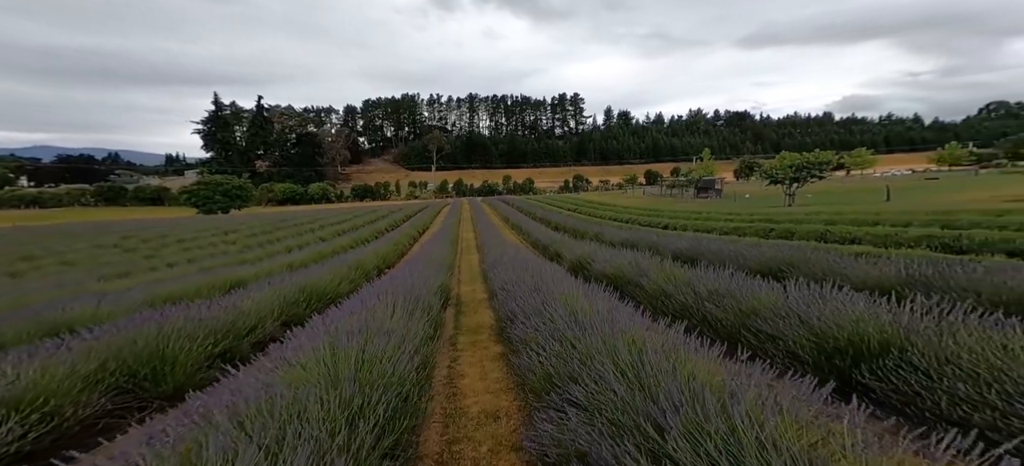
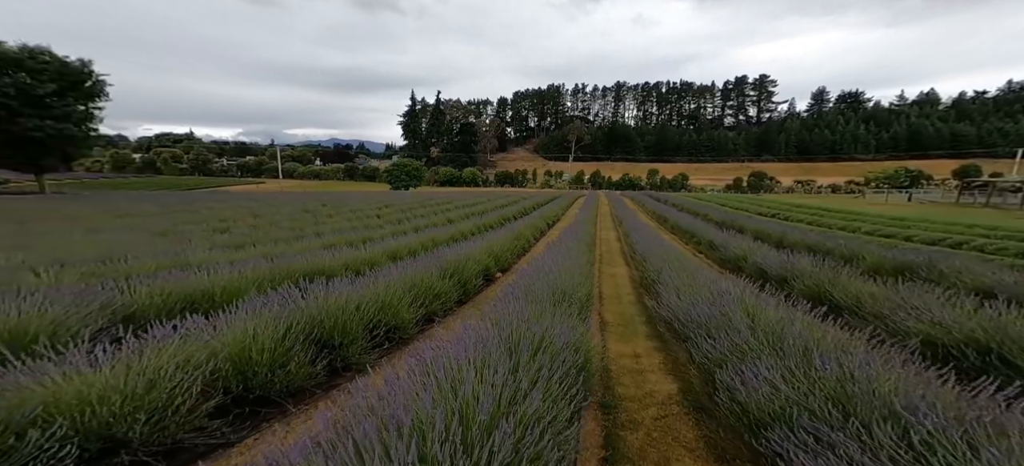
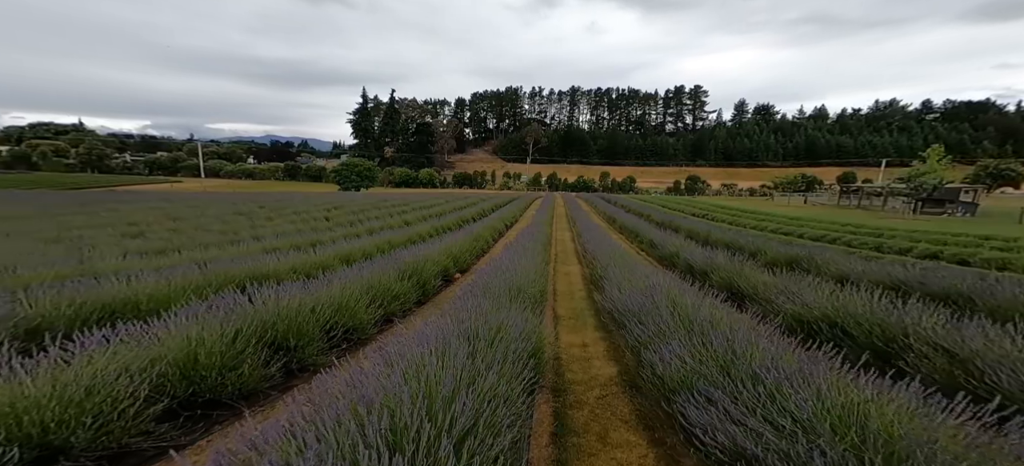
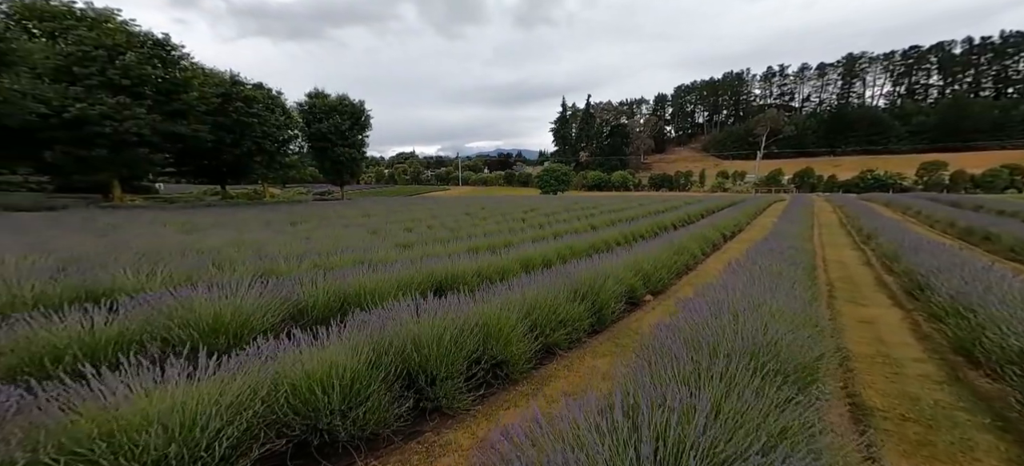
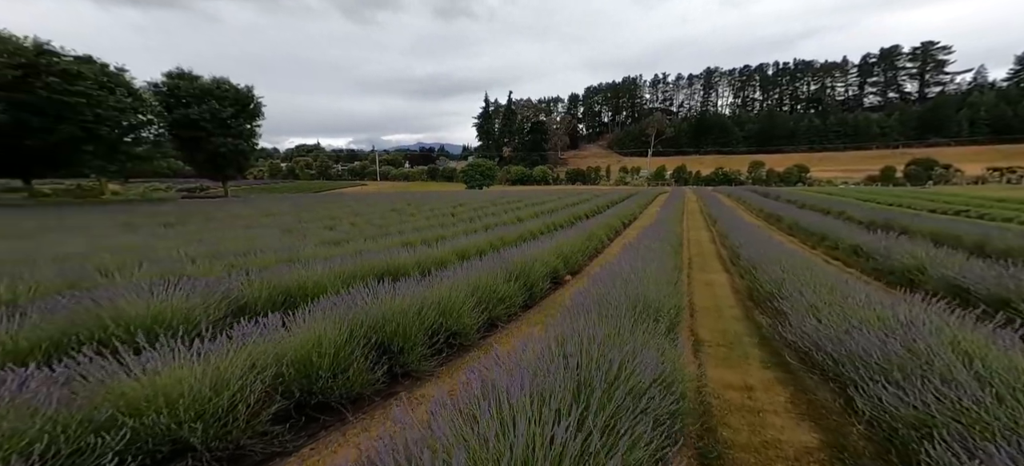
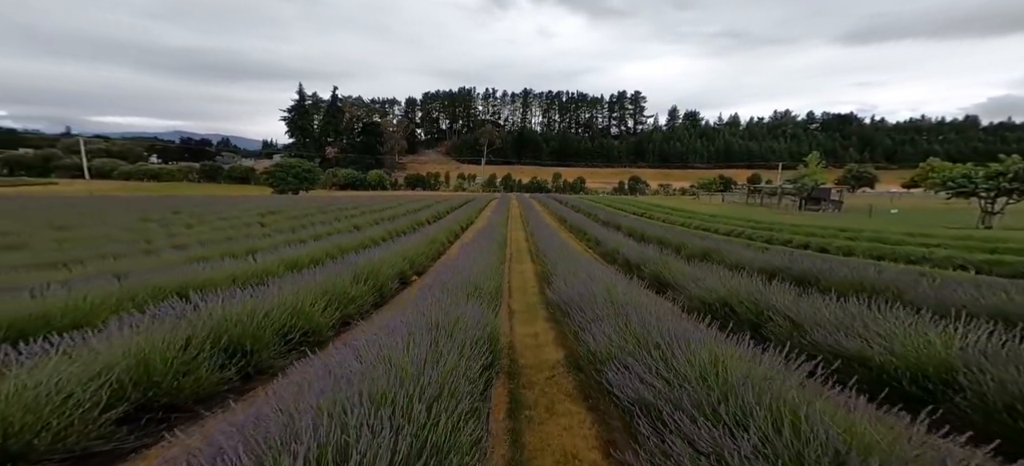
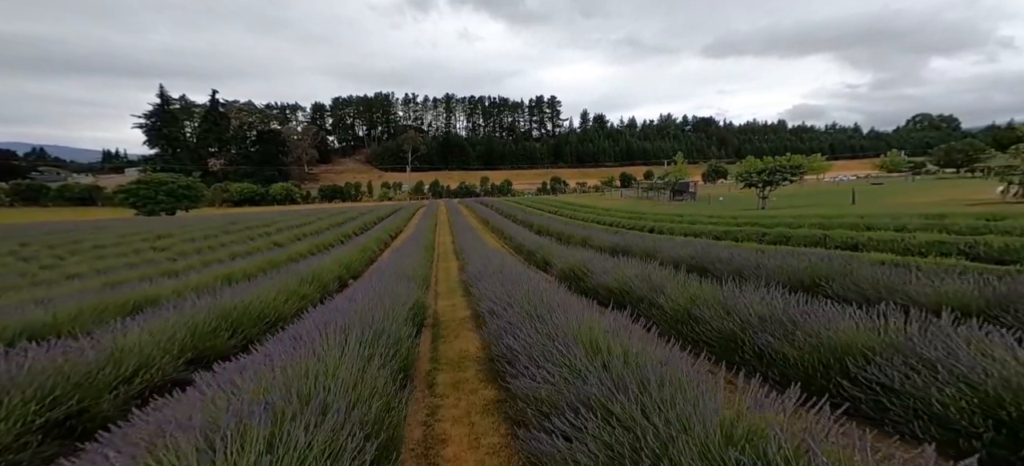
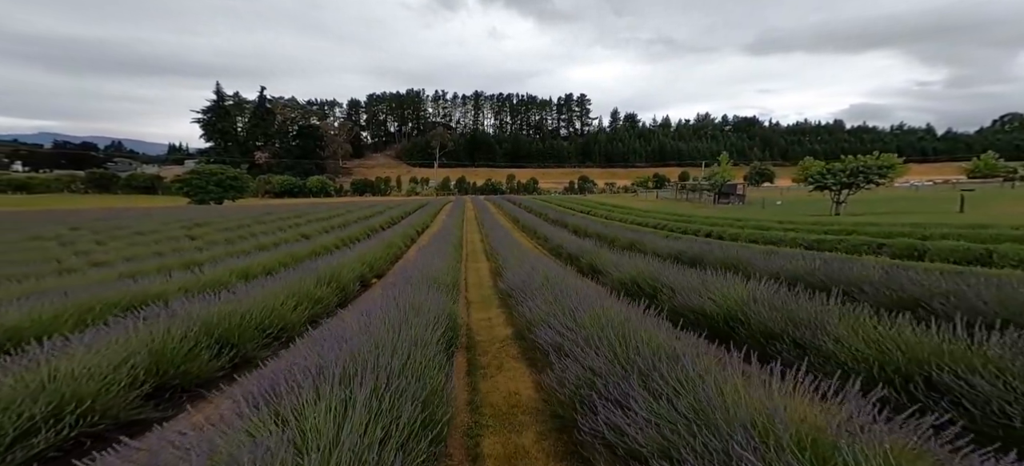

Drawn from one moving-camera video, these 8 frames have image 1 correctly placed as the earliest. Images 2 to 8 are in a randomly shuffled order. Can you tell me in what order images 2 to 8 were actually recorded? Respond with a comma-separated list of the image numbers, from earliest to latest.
7, 8, 6, 3, 2, 5, 4
